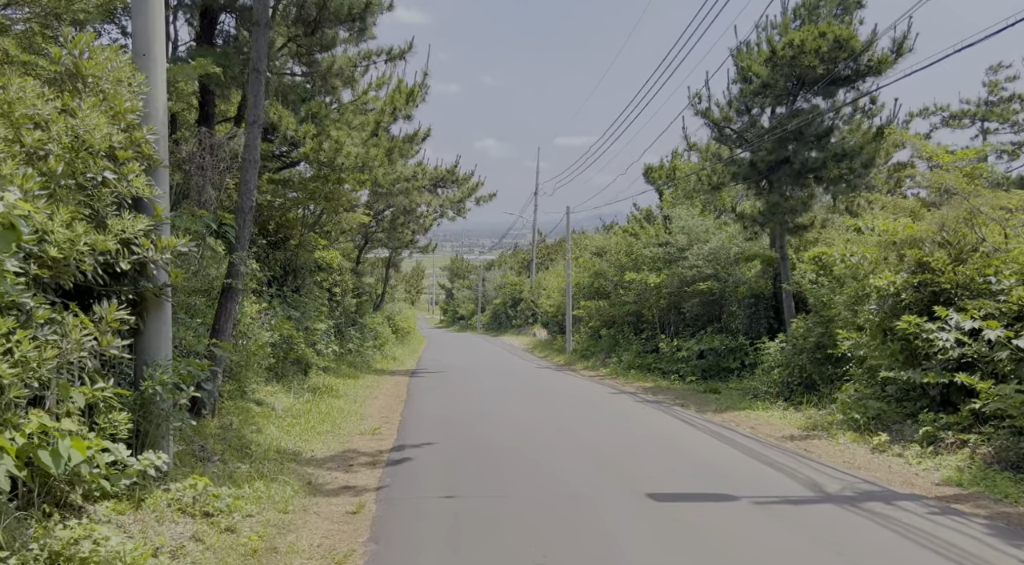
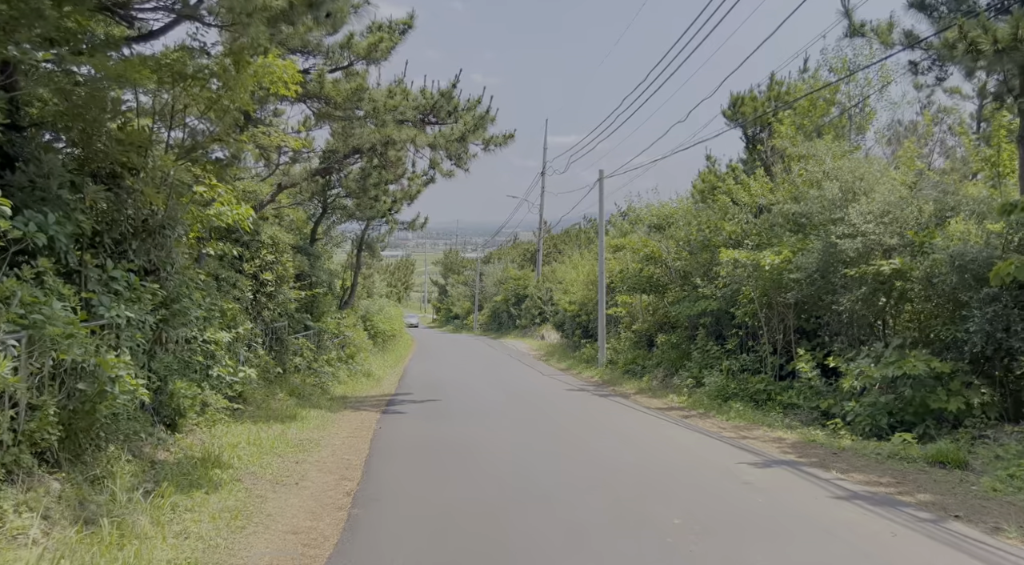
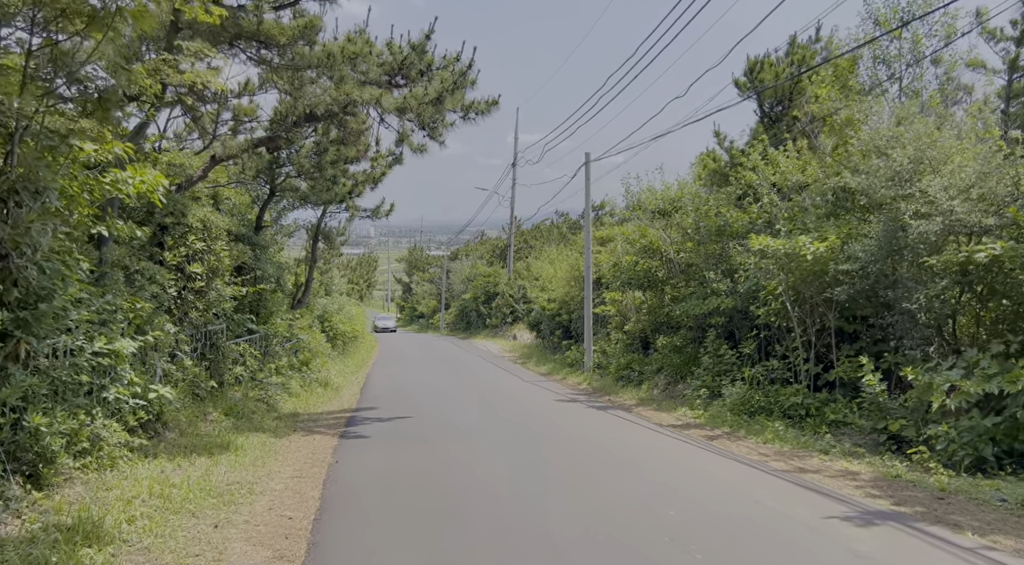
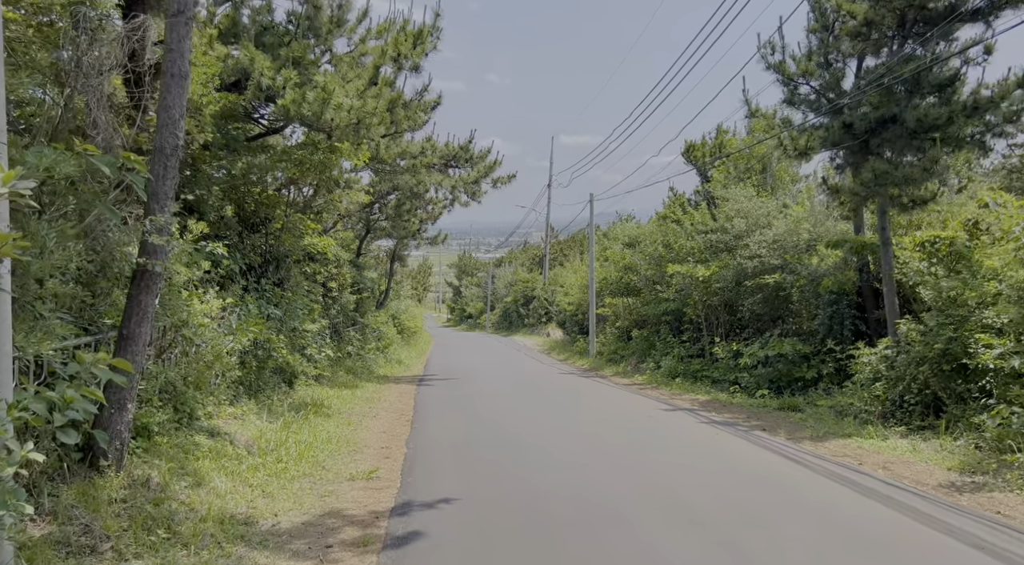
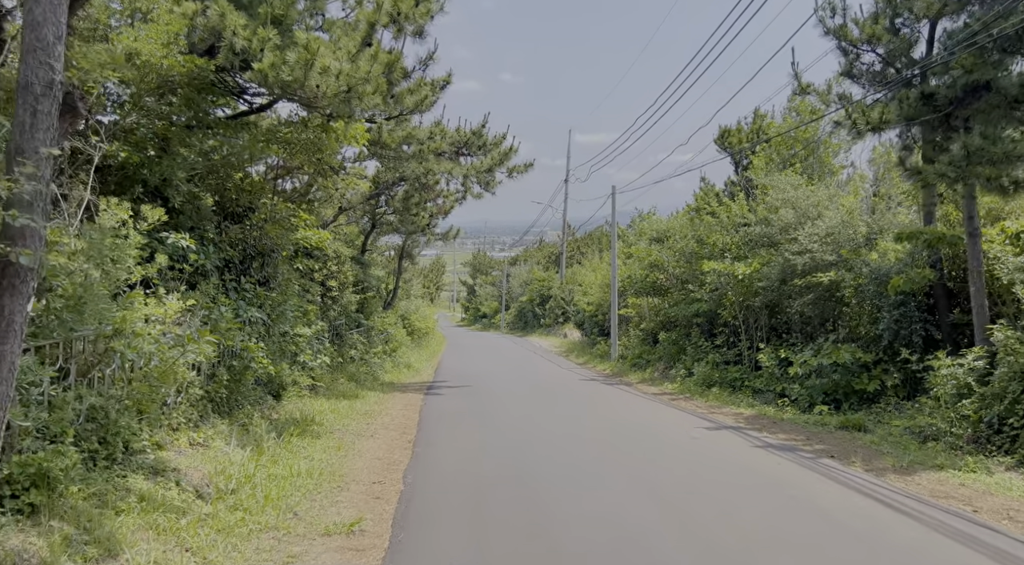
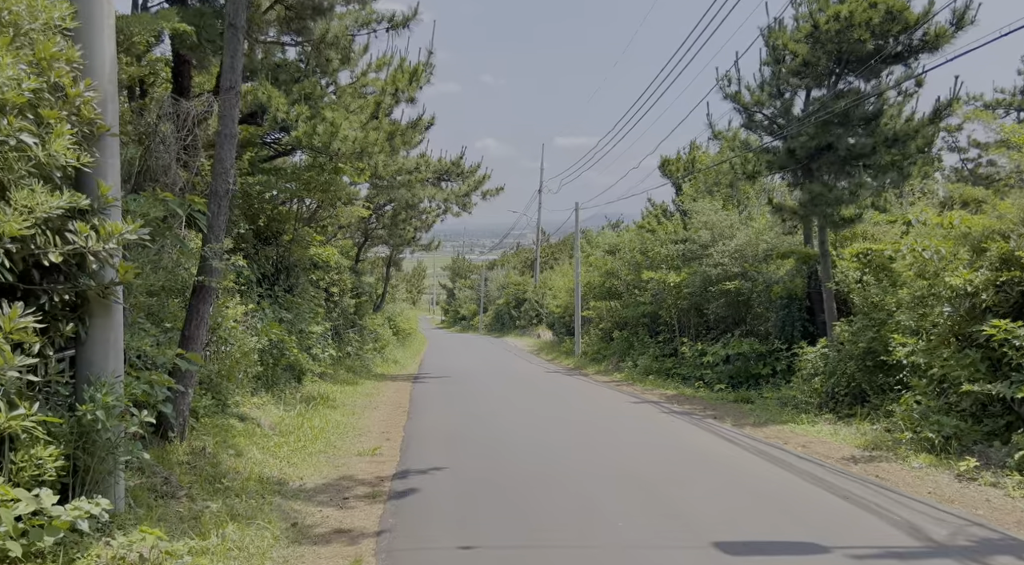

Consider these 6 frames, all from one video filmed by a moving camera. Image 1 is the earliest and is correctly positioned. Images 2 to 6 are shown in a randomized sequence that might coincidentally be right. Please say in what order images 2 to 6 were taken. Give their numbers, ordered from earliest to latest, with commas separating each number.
6, 4, 5, 2, 3
